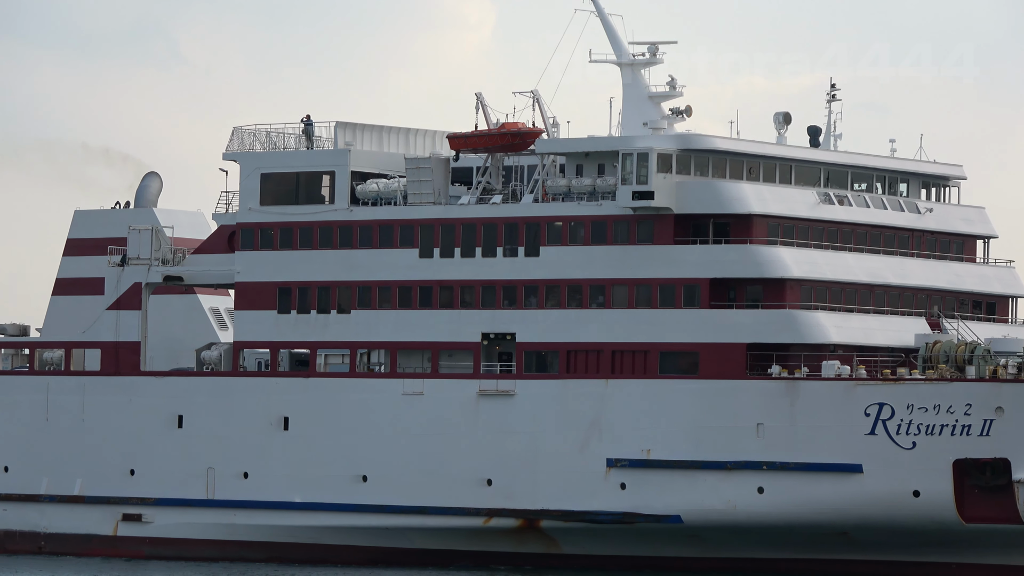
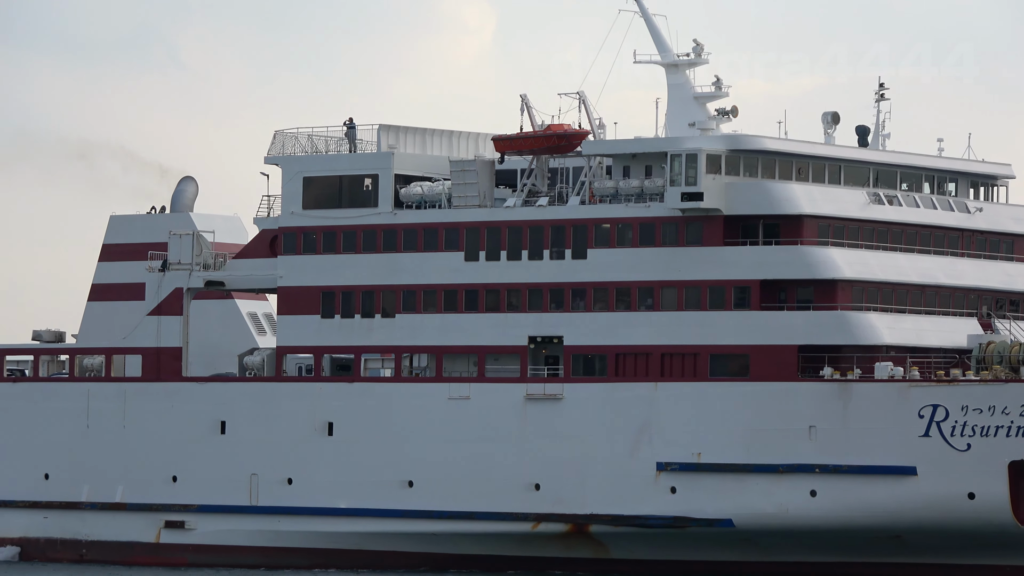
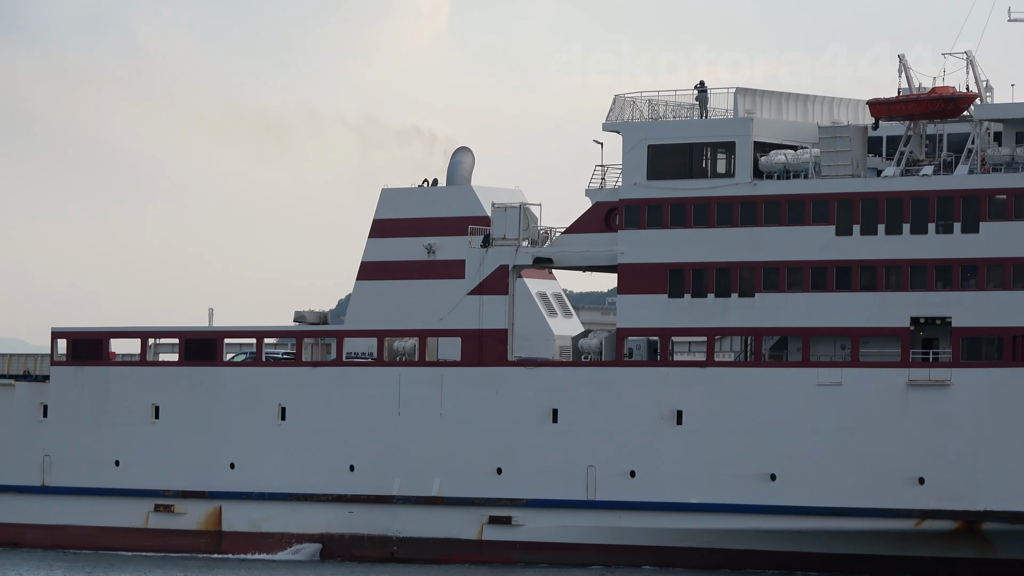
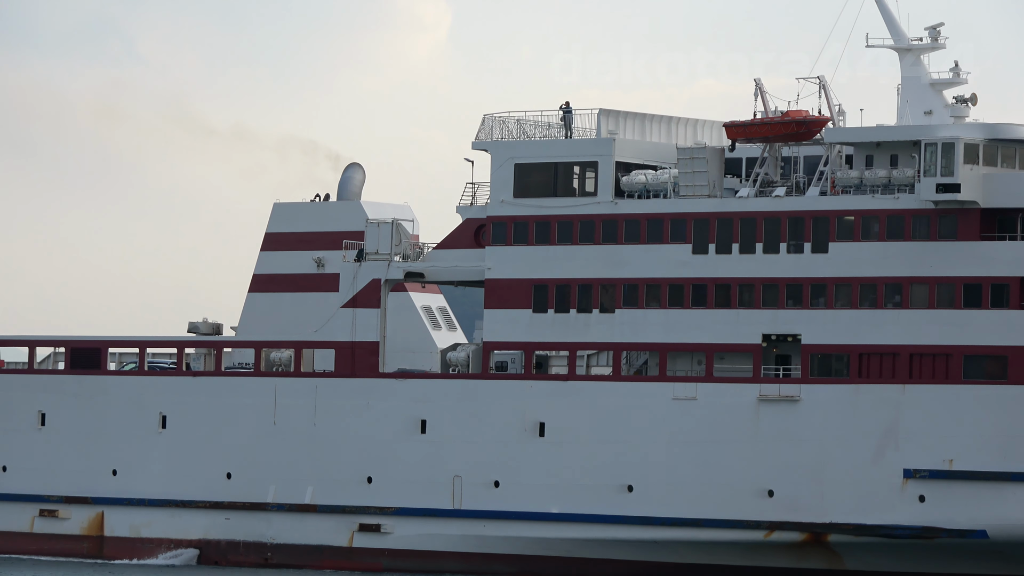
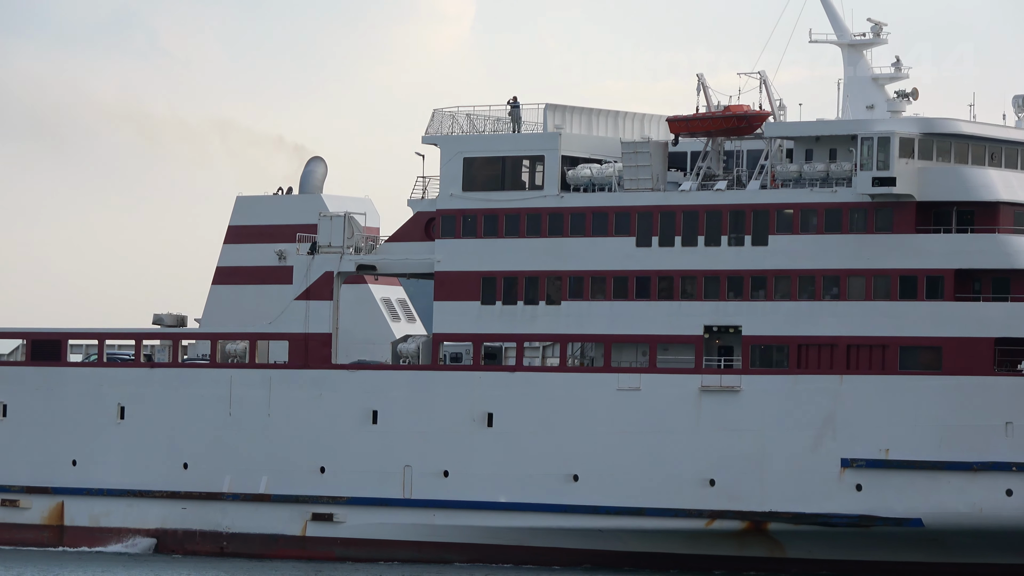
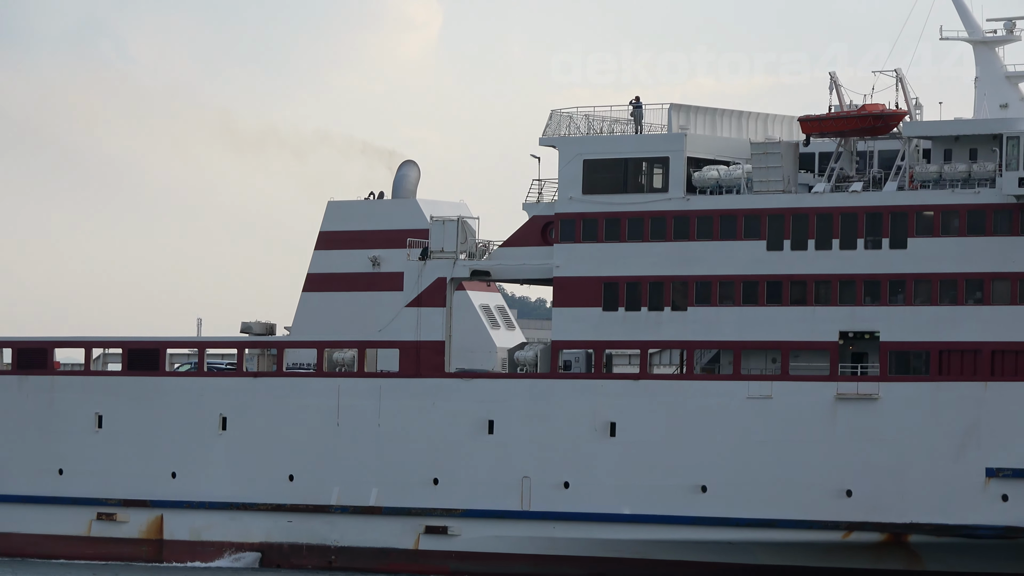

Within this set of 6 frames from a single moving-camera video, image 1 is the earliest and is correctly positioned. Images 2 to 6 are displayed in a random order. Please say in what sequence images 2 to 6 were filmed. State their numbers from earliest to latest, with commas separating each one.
2, 5, 4, 6, 3
